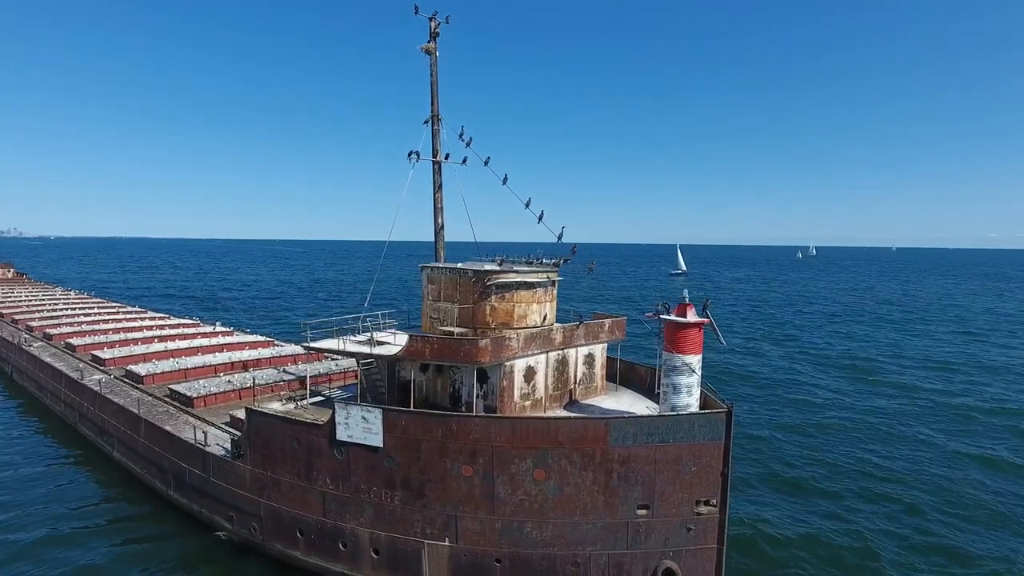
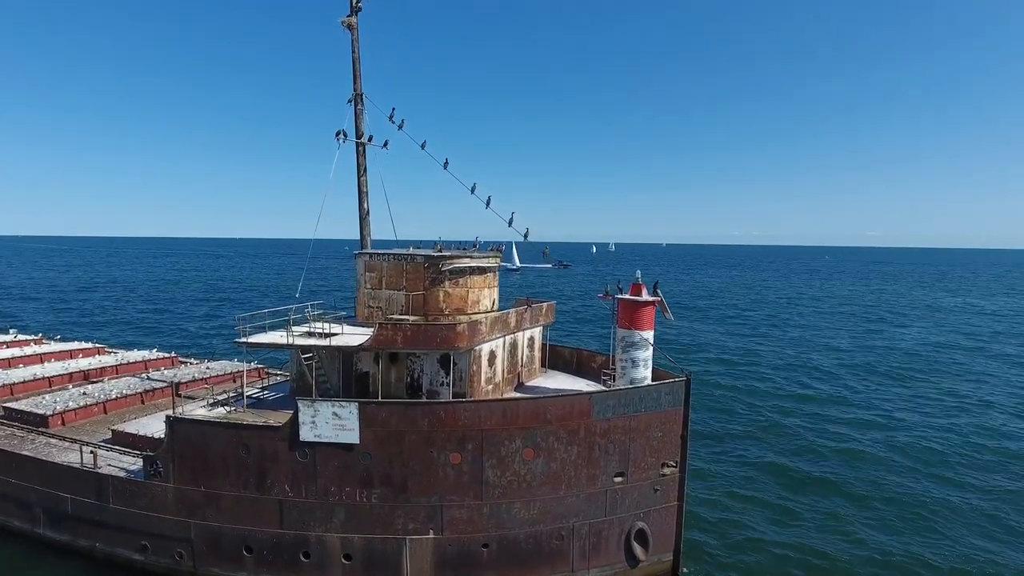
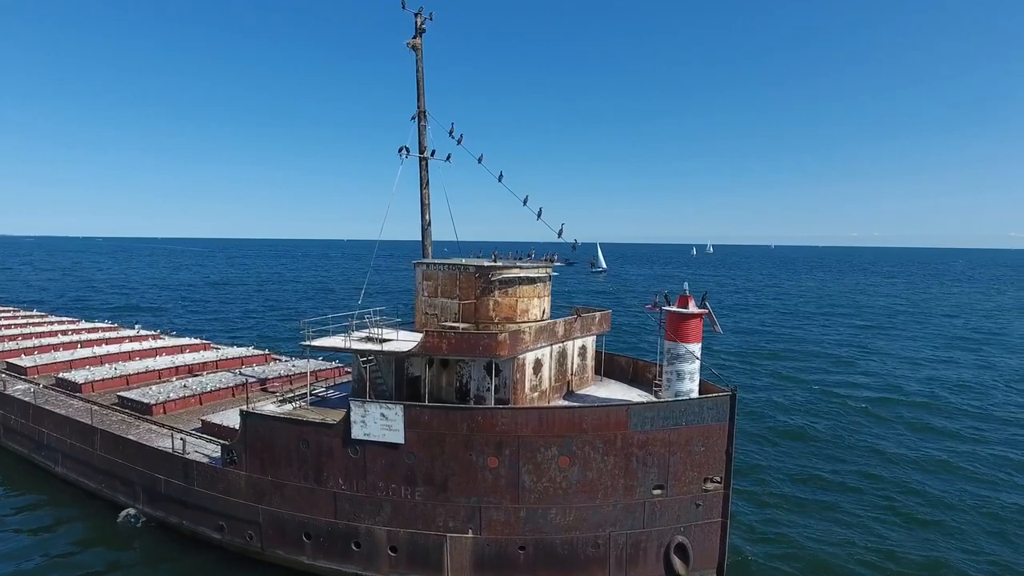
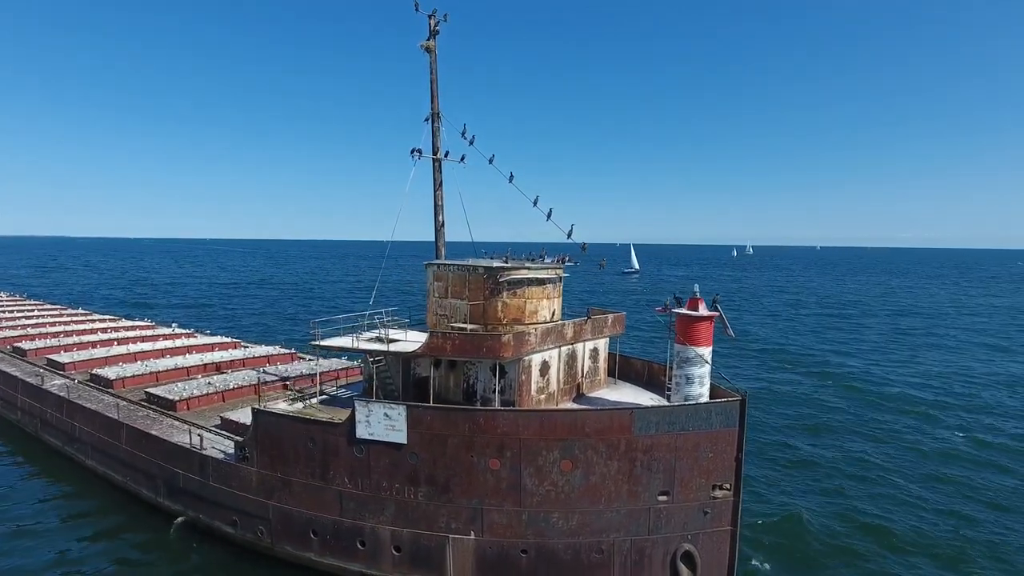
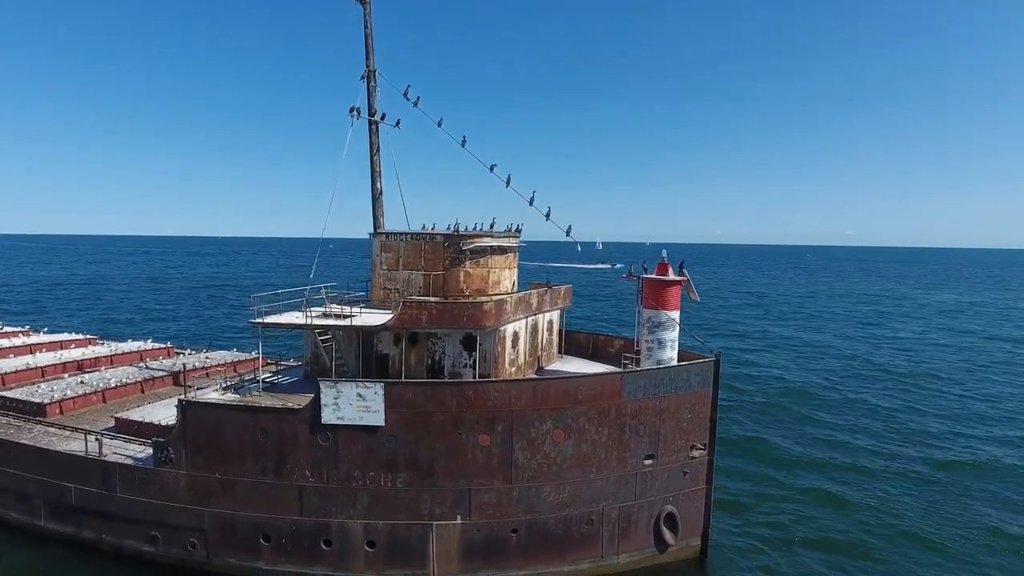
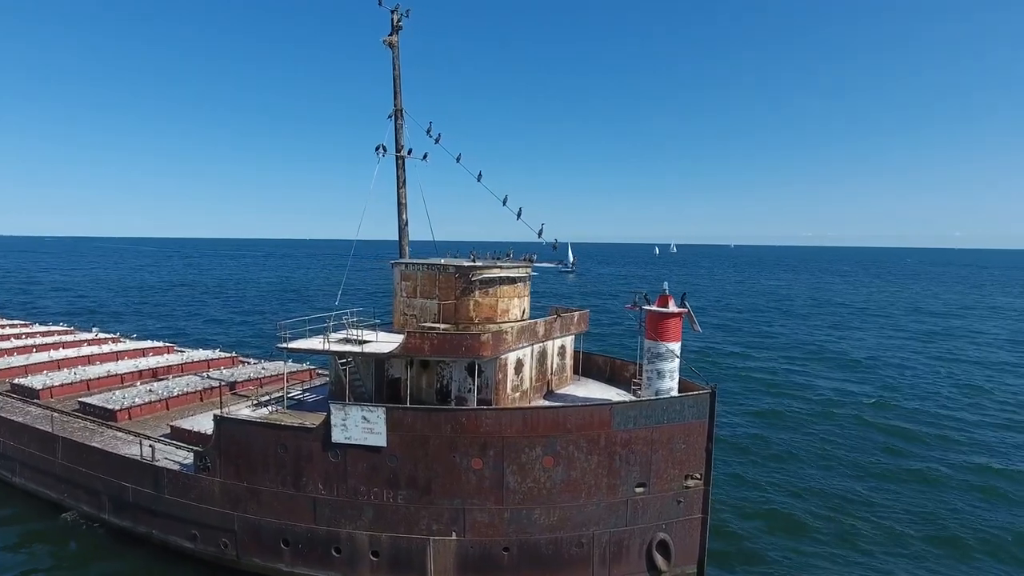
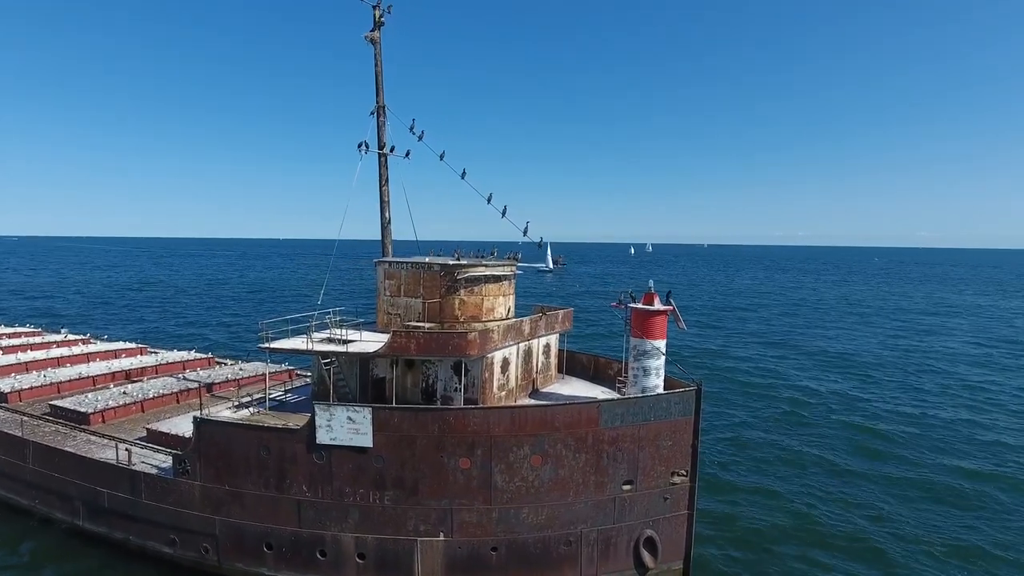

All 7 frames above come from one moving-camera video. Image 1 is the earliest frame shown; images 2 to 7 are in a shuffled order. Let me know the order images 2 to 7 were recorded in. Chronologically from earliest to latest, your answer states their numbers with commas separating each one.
4, 3, 6, 7, 2, 5
